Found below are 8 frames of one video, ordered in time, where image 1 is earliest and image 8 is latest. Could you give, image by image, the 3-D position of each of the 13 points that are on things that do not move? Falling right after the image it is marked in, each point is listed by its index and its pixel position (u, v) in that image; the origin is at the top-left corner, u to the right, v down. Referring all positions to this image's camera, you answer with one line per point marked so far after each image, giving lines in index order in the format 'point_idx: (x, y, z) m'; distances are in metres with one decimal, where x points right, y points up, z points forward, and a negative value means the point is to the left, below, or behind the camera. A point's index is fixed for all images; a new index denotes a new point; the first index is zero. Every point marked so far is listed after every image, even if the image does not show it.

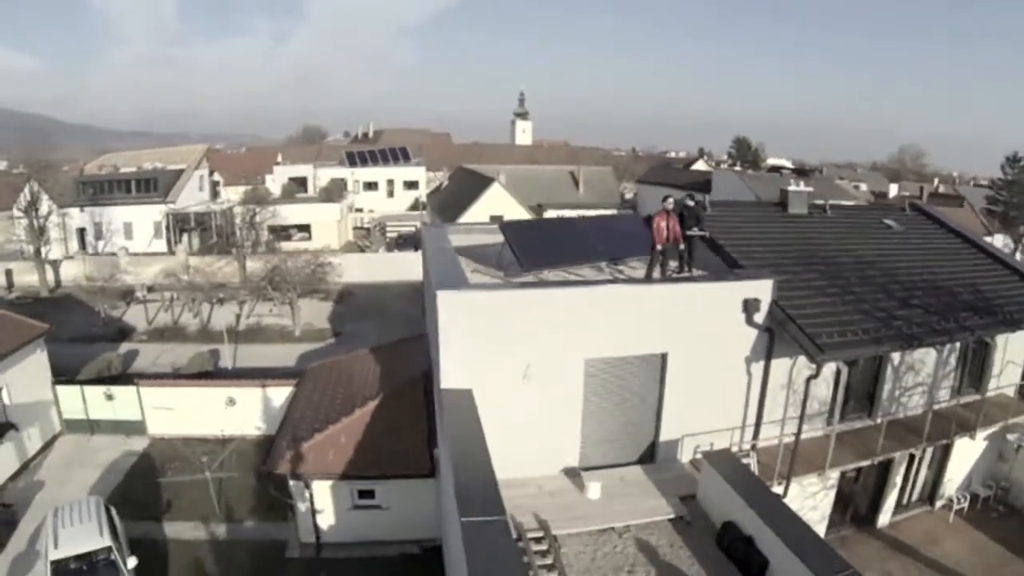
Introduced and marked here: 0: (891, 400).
0: (+7.5, -2.3, +12.0) m
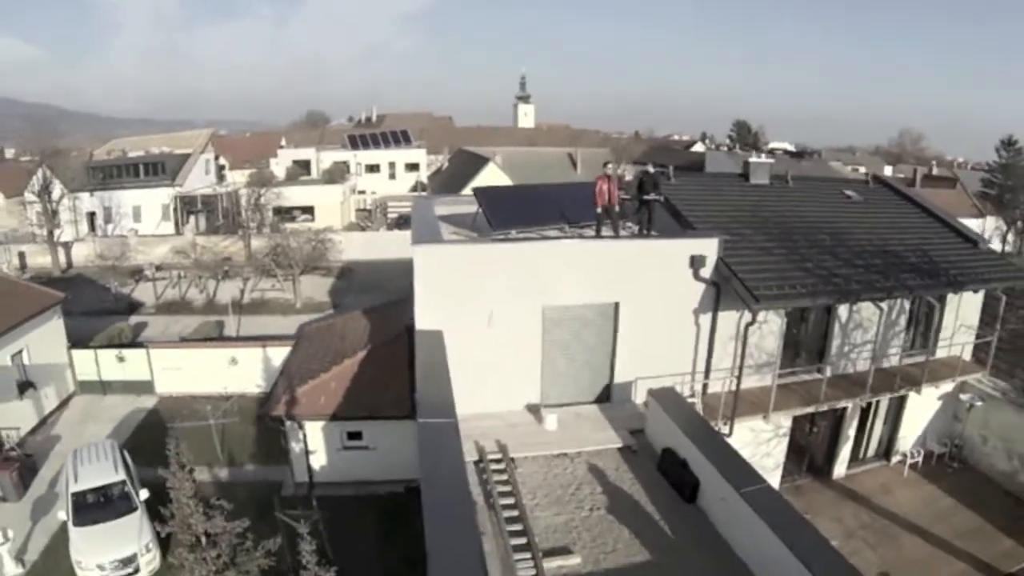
0: (+7.0, -1.5, +13.1) m
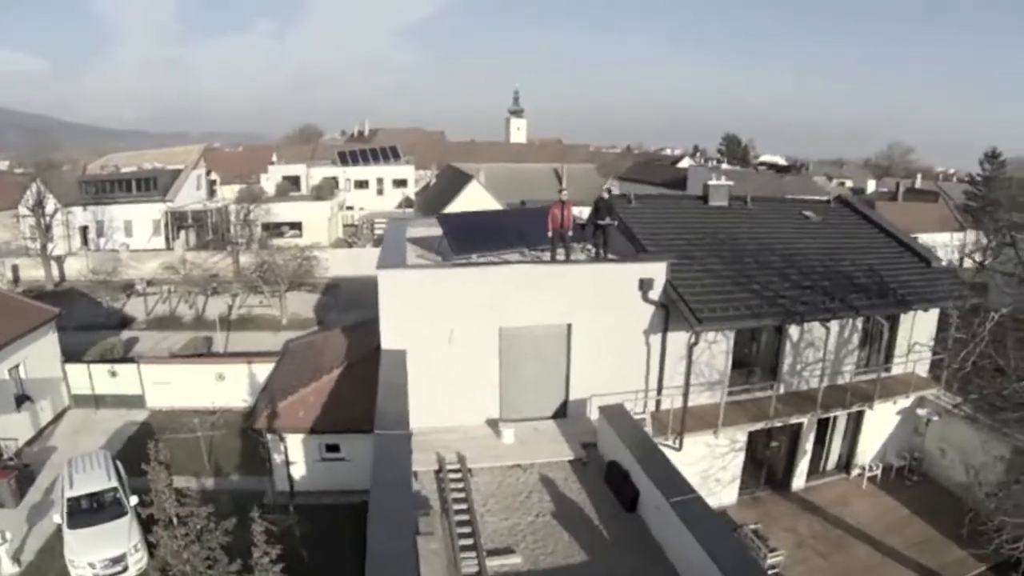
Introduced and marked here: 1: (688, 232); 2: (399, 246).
0: (+6.3, -1.9, +13.8) m
1: (+4.0, +1.3, +14.1) m
2: (-2.4, +0.9, +12.9) m
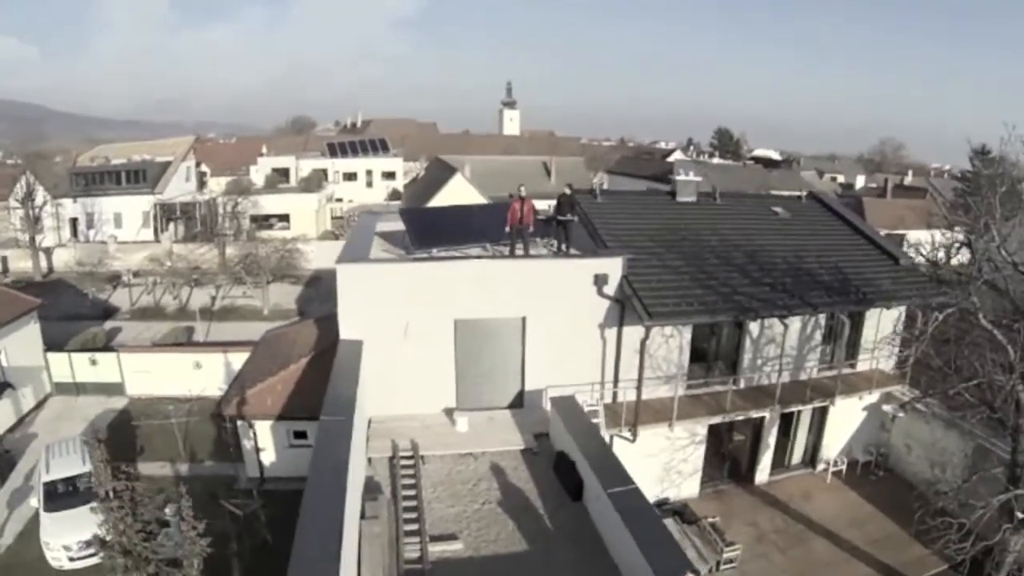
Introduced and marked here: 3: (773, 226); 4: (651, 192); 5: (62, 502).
0: (+5.5, -1.8, +14.2) m
1: (+3.2, +1.4, +14.5) m
2: (-3.1, +1.0, +13.2) m
3: (+6.8, +1.7, +16.3) m
4: (+3.7, +2.5, +16.5) m
5: (-9.7, -4.6, +13.2) m
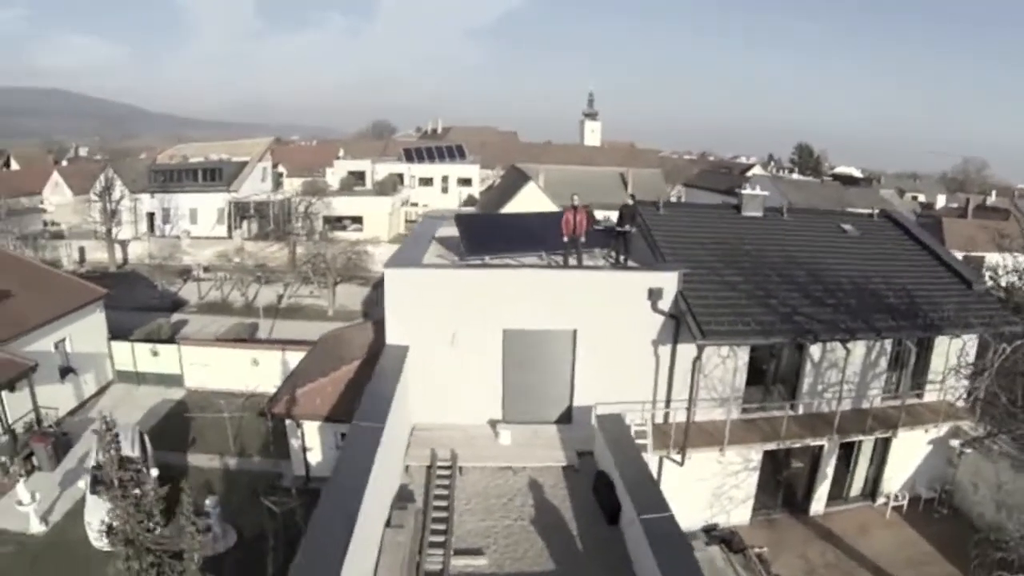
0: (+6.5, -2.3, +13.4) m
1: (+4.5, +1.0, +13.9) m
2: (-2.0, +0.9, +13.2) m
3: (+8.1, +1.1, +15.4) m
4: (+5.2, +2.1, +15.8) m
5: (-8.8, -4.4, +13.6) m
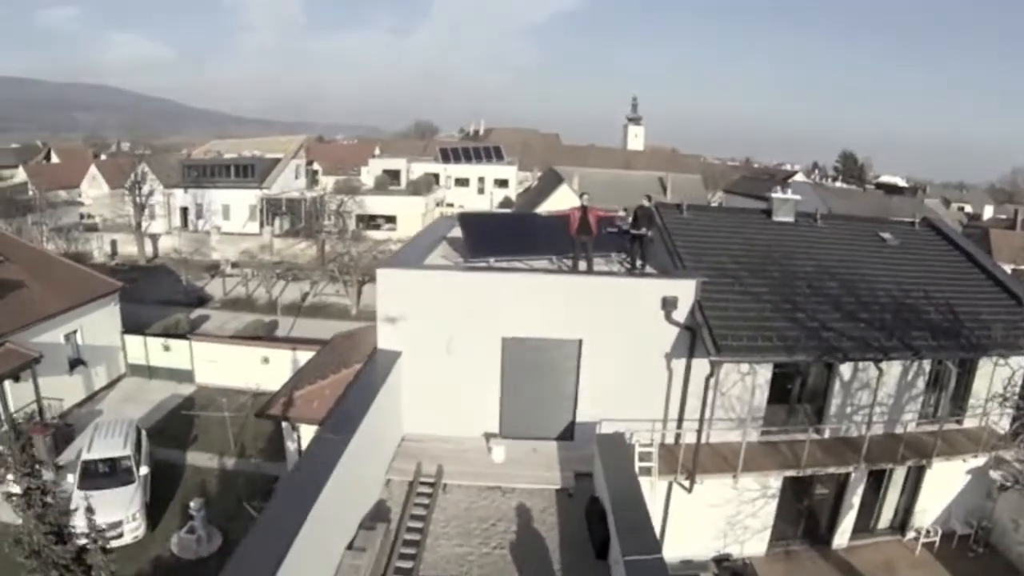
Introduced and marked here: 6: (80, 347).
0: (+6.6, -2.6, +12.2) m
1: (+4.6, +0.8, +12.8) m
2: (-1.8, +0.9, +12.5) m
3: (+8.4, +0.7, +14.1) m
4: (+5.5, +1.8, +14.8) m
5: (-8.7, -4.3, +13.3) m
6: (-13.0, -1.8, +19.1) m
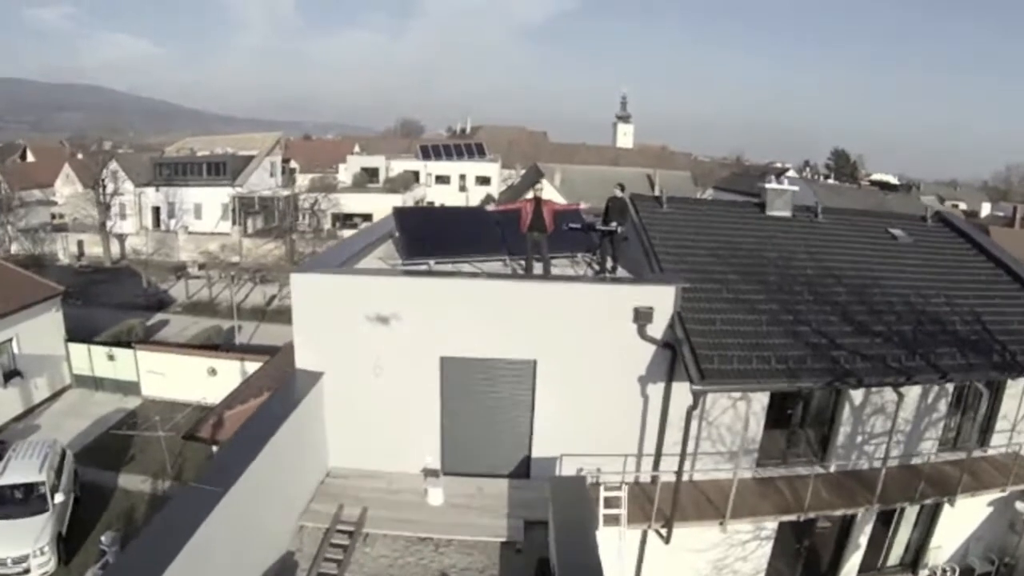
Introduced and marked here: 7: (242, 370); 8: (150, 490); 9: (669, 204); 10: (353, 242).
0: (+5.8, -2.7, +10.6) m
1: (+3.8, +0.7, +11.2) m
2: (-2.7, +0.8, +10.9) m
3: (+7.6, +0.6, +12.6) m
4: (+4.7, +1.7, +13.2) m
5: (-9.5, -4.4, +11.6) m
6: (-13.9, -2.0, +17.3) m
7: (-7.9, -2.4, +18.3) m
8: (-8.1, -4.6, +13.7) m
9: (+3.1, +1.6, +12.3) m
10: (-2.7, +0.7, +10.7) m
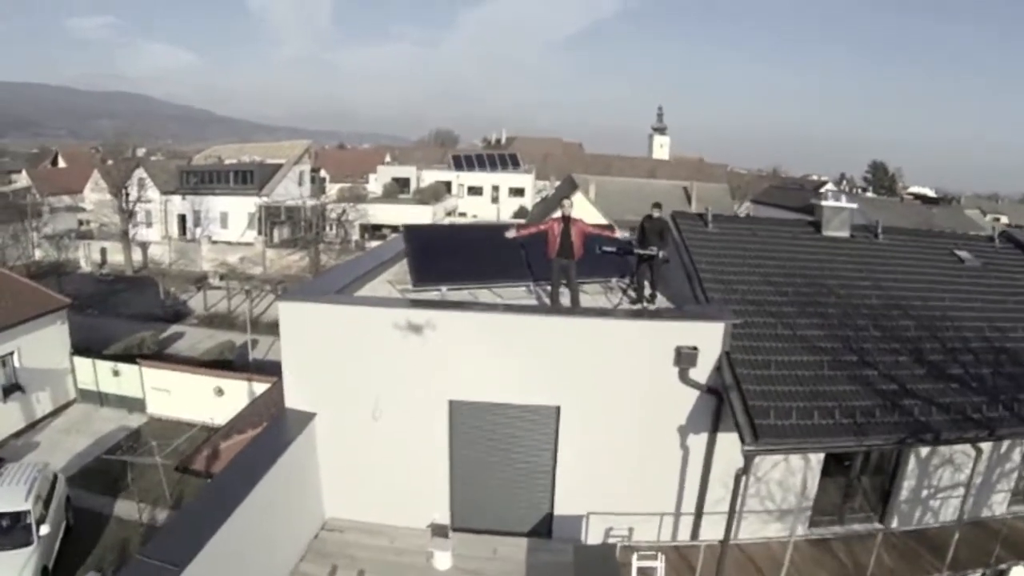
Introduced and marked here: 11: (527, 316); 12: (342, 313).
0: (+6.1, -3.2, +9.3) m
1: (+4.2, +0.2, +10.0) m
2: (-2.3, +0.4, +9.9) m
3: (+8.0, +0.1, +11.2) m
4: (+5.1, +1.2, +11.9) m
5: (-9.2, -4.7, +10.9) m
6: (-13.3, -2.3, +16.8) m
7: (-7.3, -2.8, +17.4) m
8: (-7.7, -4.9, +12.9) m
9: (+3.5, +1.1, +11.1) m
10: (-2.3, +0.3, +9.7) m
11: (+0.2, -0.3, +7.1) m
12: (-1.9, -0.3, +7.2) m
